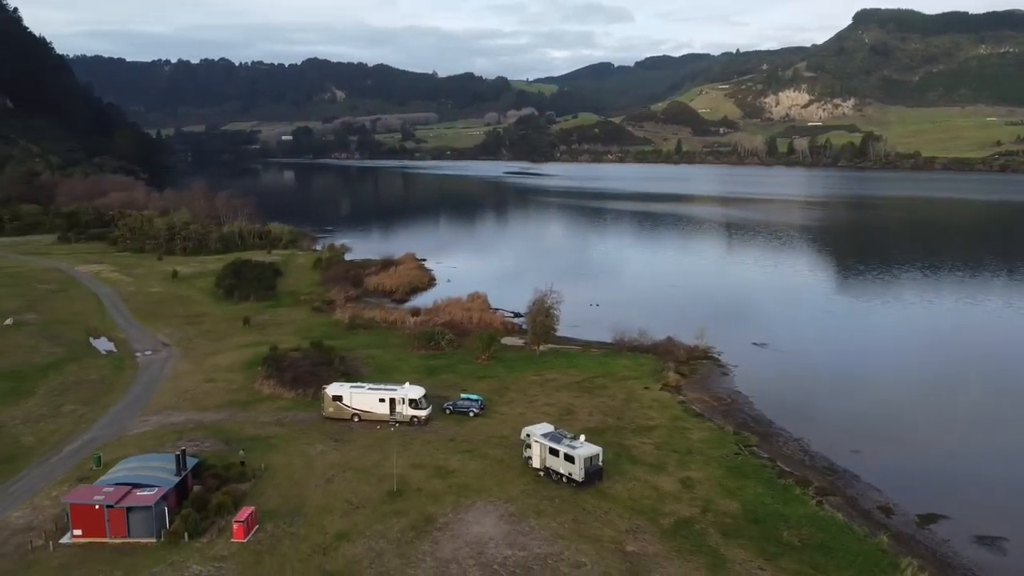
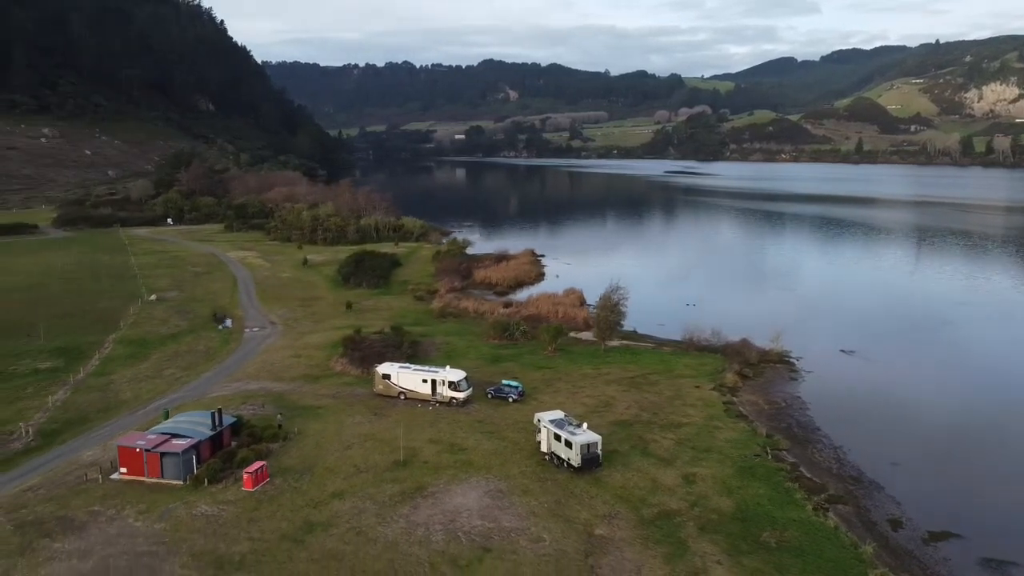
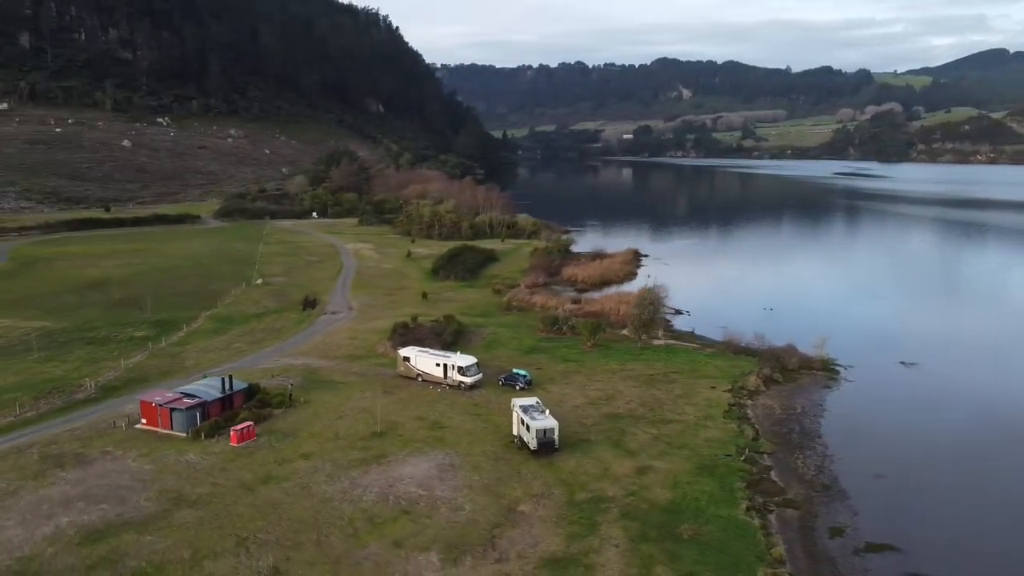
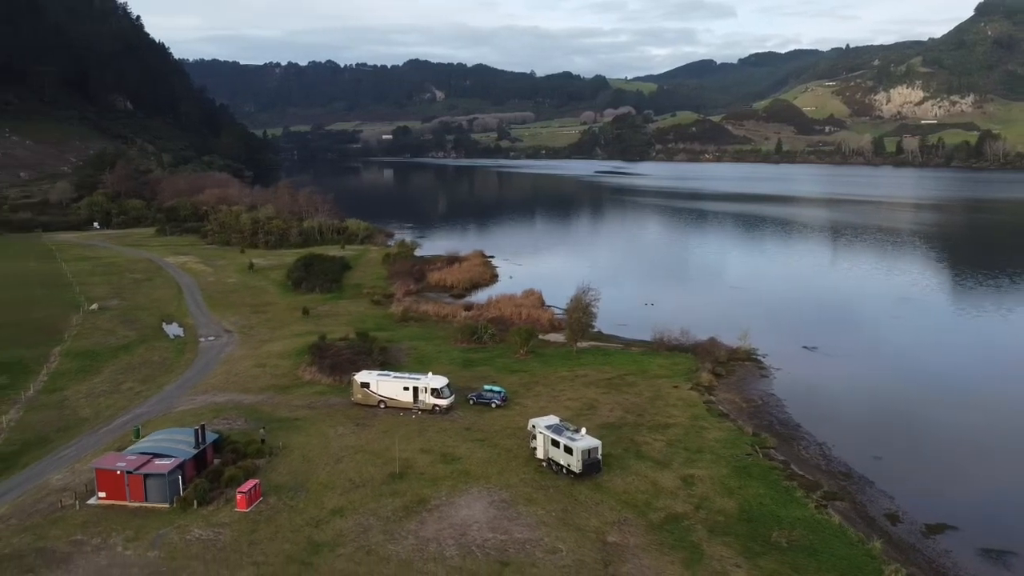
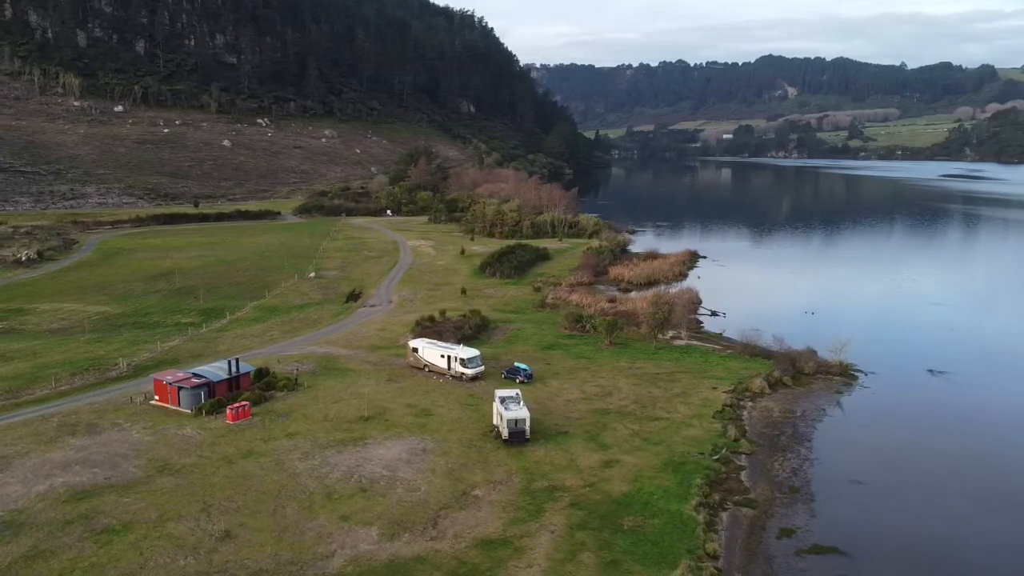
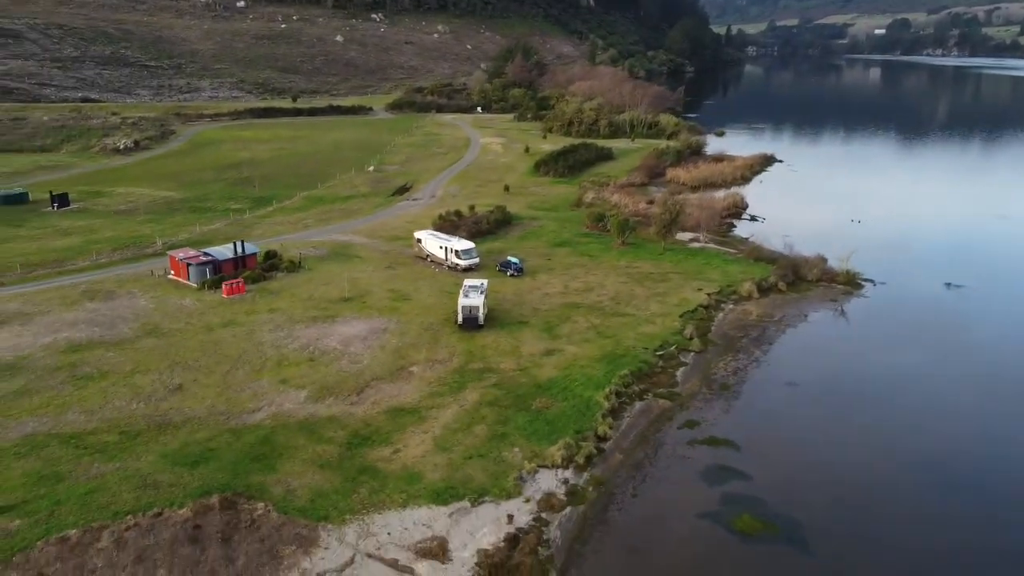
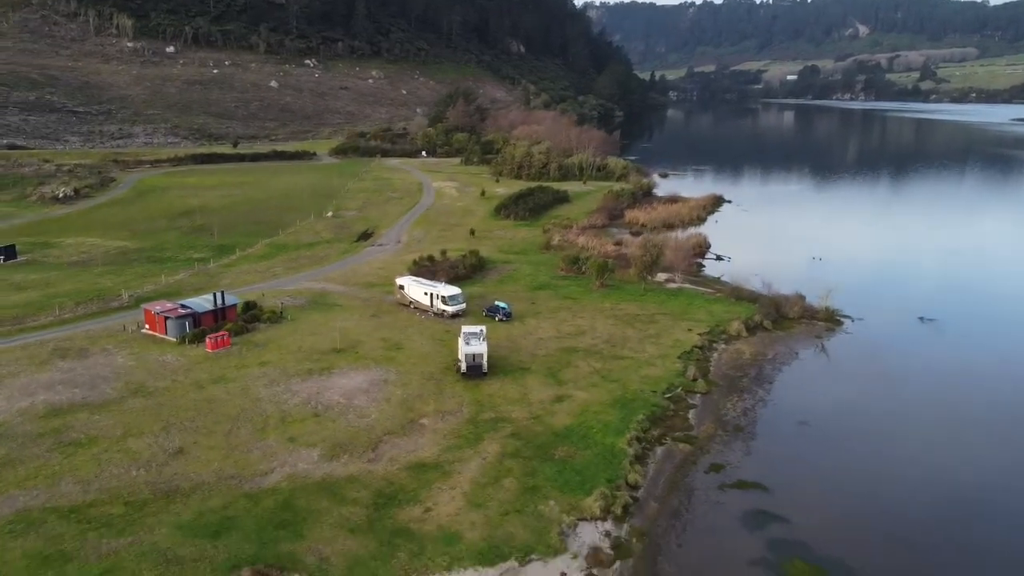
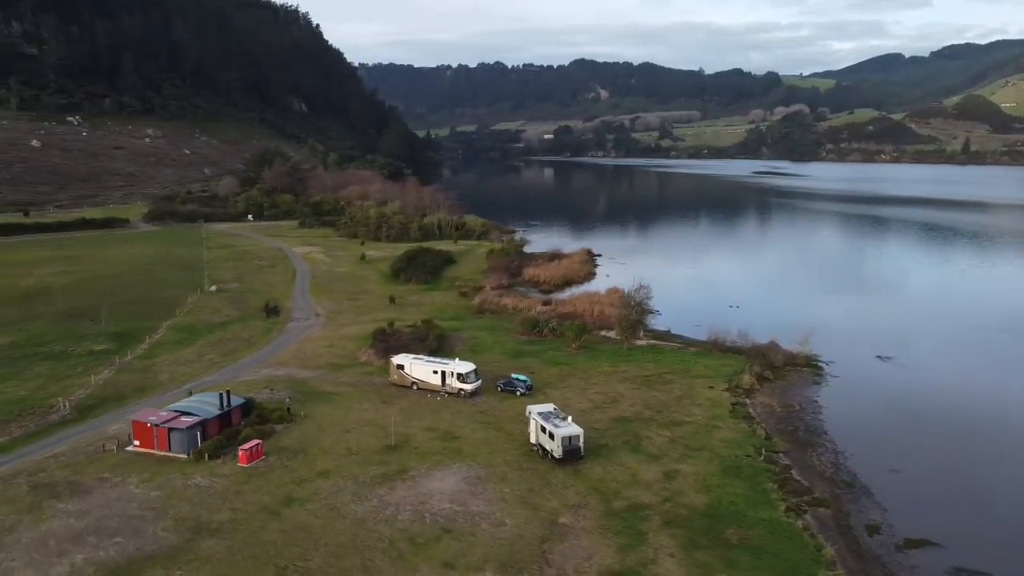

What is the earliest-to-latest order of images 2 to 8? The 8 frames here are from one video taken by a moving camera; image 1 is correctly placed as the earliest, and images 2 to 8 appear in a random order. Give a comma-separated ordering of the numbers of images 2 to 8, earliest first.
4, 2, 8, 3, 5, 7, 6
